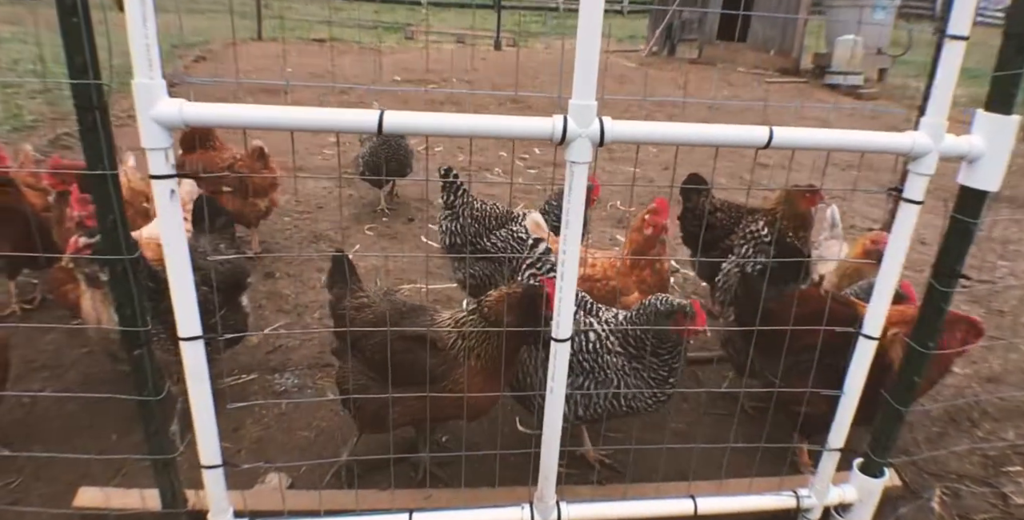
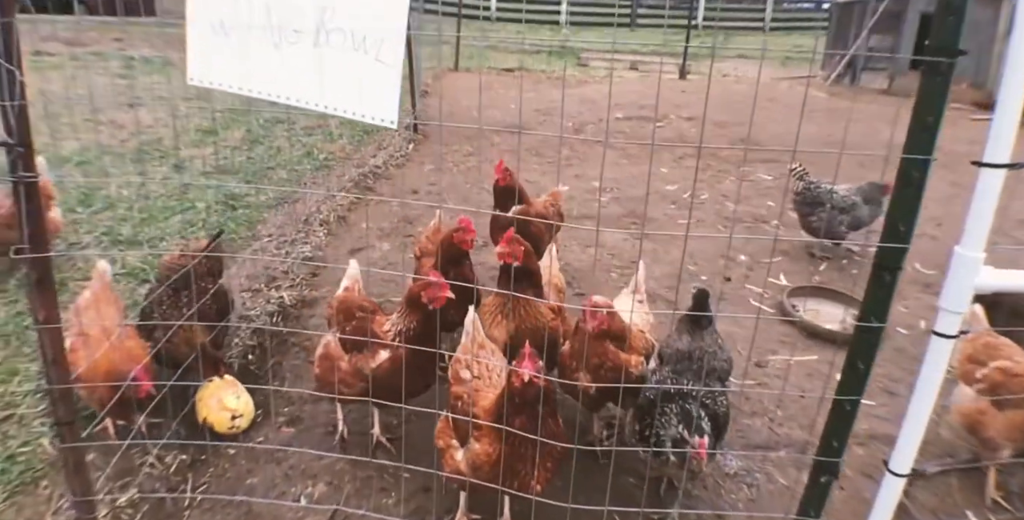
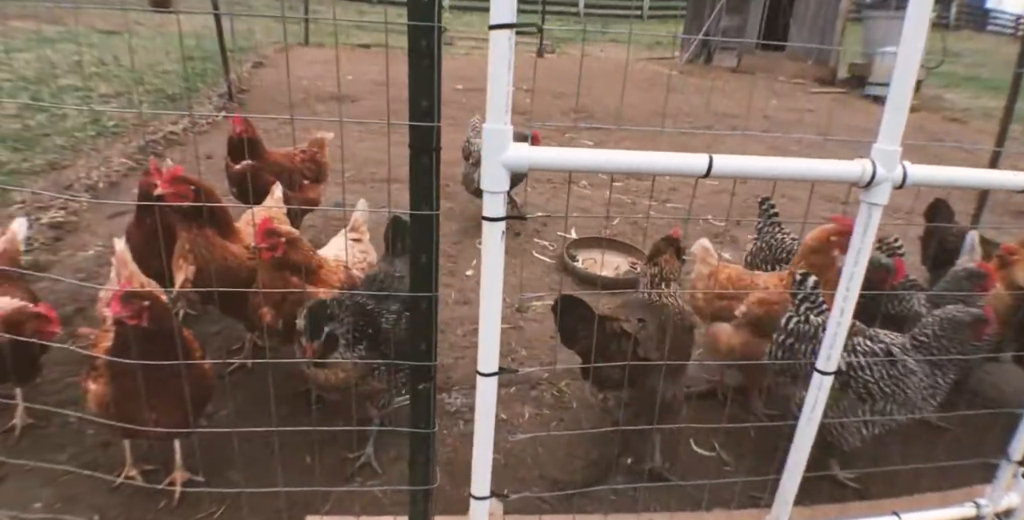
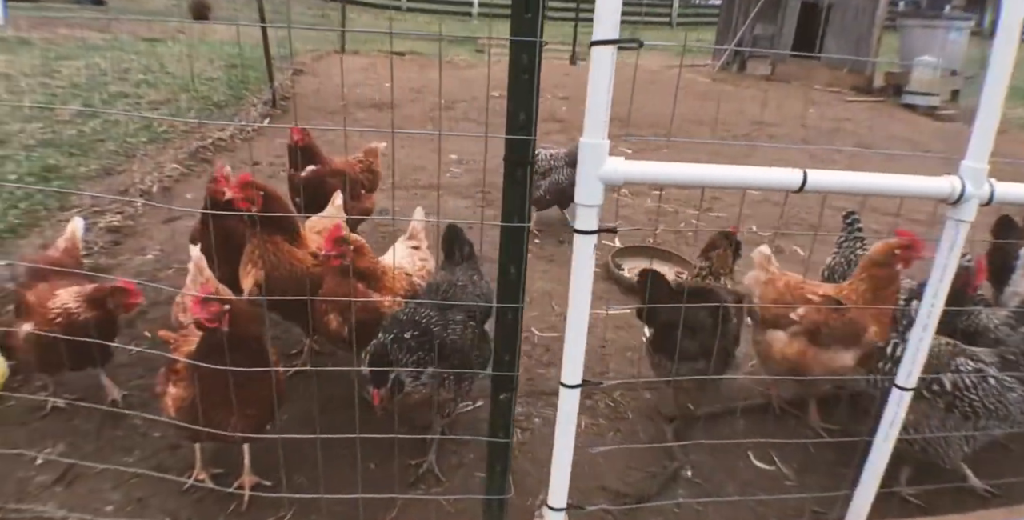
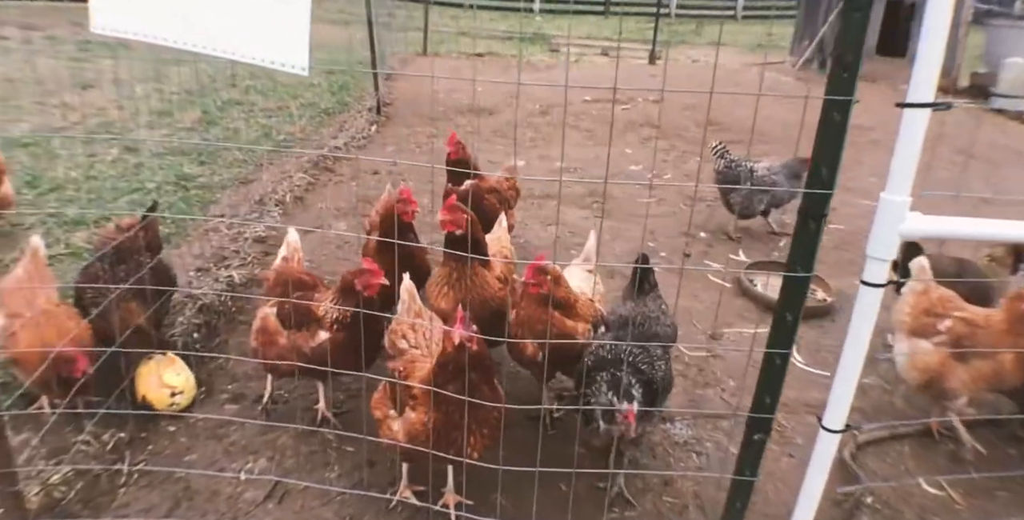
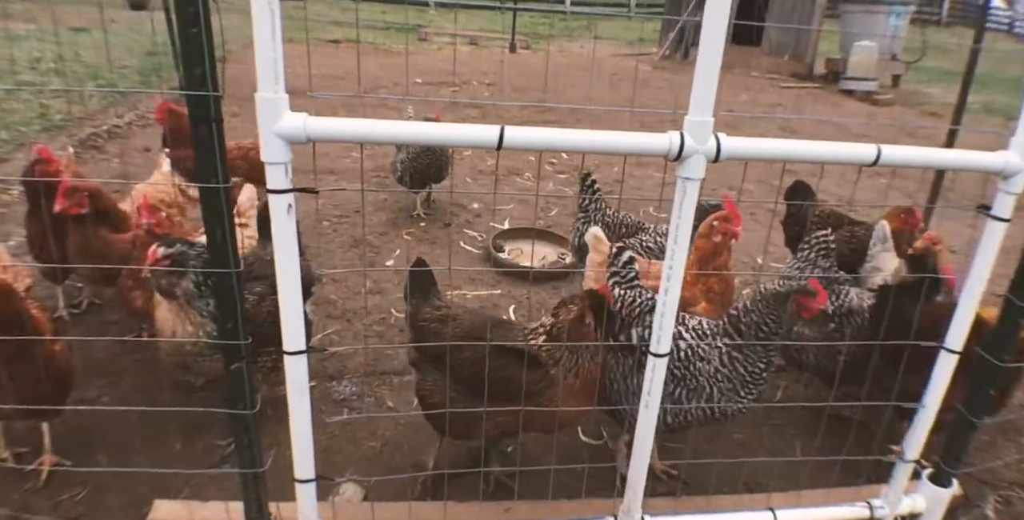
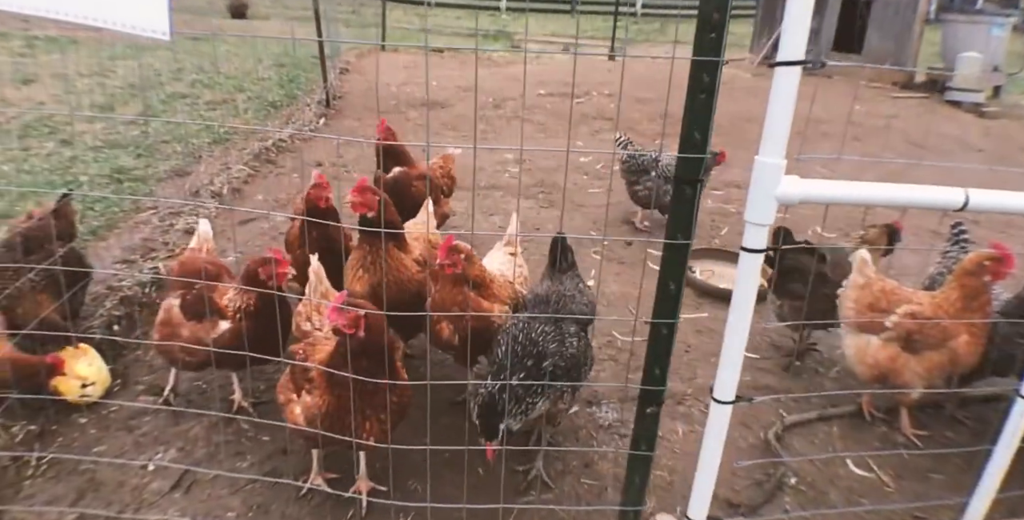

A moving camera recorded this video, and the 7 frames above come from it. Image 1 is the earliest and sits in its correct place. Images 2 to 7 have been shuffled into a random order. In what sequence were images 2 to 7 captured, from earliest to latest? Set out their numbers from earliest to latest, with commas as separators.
6, 3, 4, 7, 5, 2
